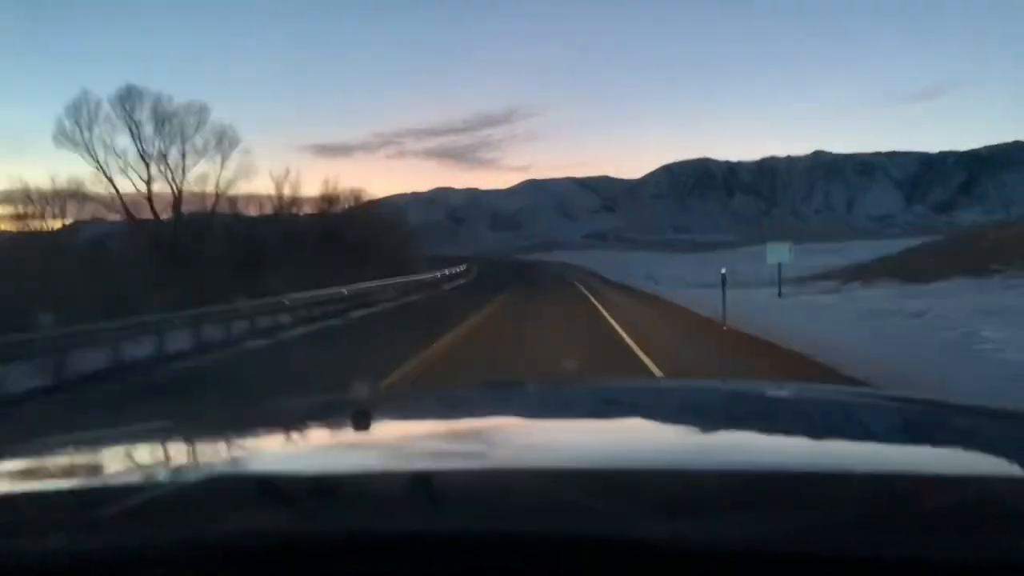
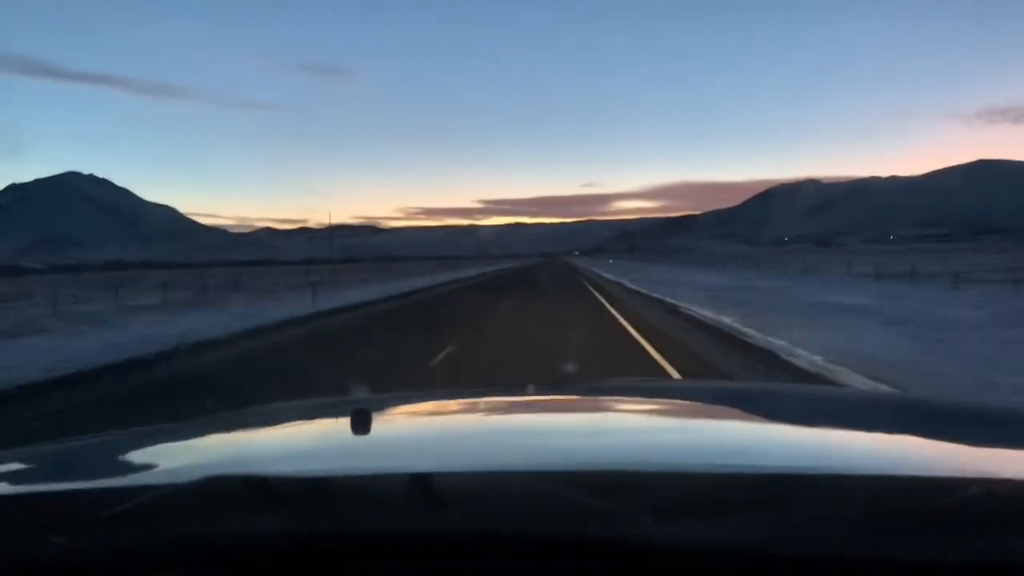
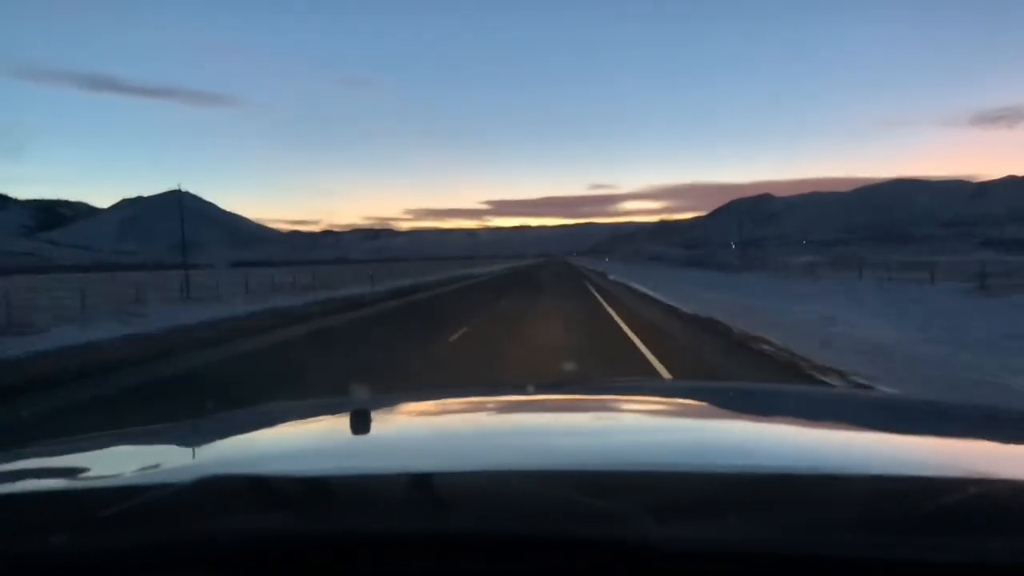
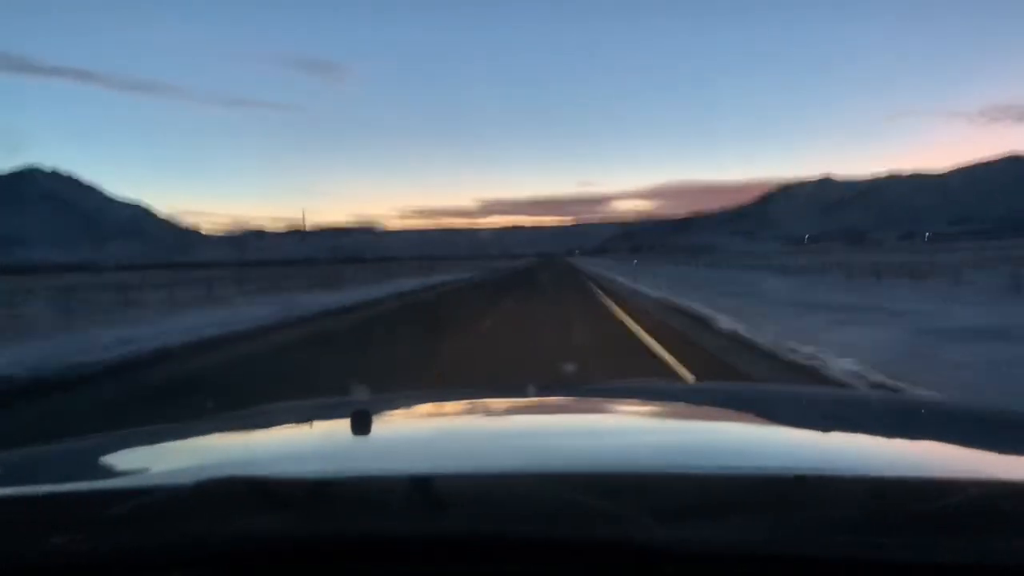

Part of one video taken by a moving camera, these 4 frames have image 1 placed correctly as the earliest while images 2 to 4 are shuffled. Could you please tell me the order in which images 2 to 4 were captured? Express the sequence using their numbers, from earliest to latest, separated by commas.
3, 2, 4
